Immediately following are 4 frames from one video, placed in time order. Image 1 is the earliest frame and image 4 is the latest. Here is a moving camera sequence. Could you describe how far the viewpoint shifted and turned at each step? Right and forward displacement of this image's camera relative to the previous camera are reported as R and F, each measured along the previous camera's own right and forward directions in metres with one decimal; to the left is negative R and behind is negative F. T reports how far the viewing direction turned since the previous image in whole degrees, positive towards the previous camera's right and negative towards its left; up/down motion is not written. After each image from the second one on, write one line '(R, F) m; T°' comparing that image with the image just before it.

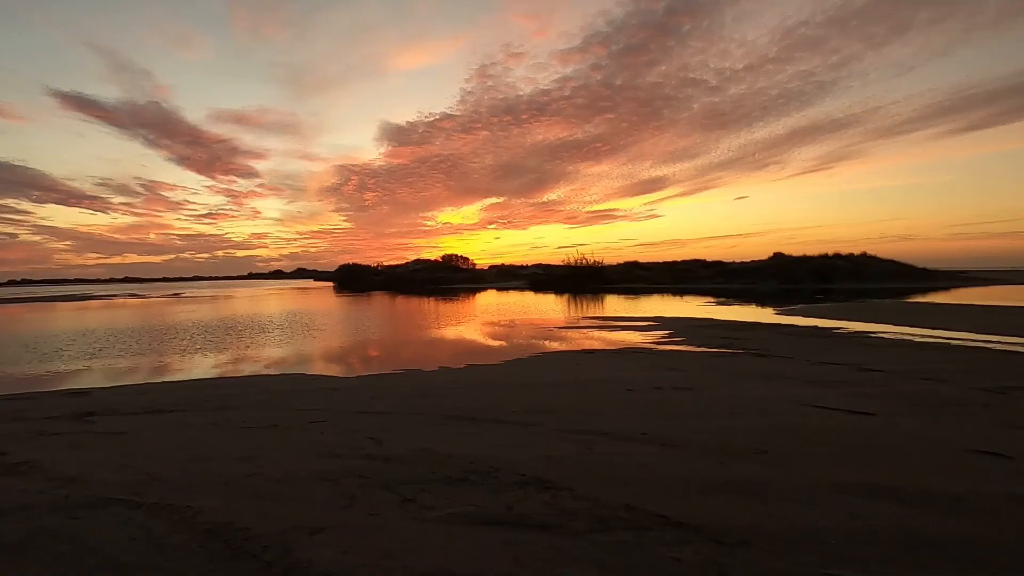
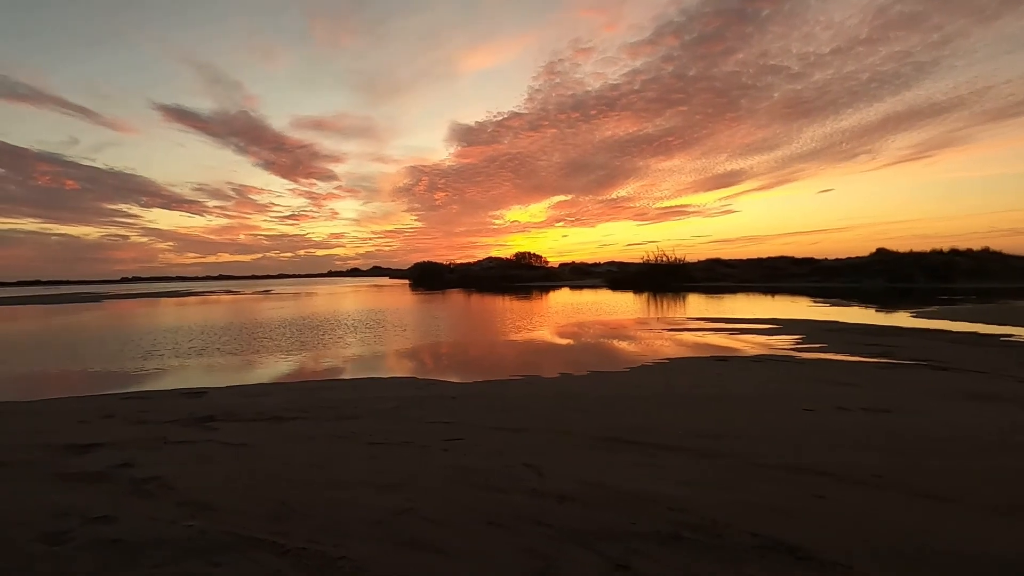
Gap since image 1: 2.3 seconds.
(-1.3, +1.2) m; -7°
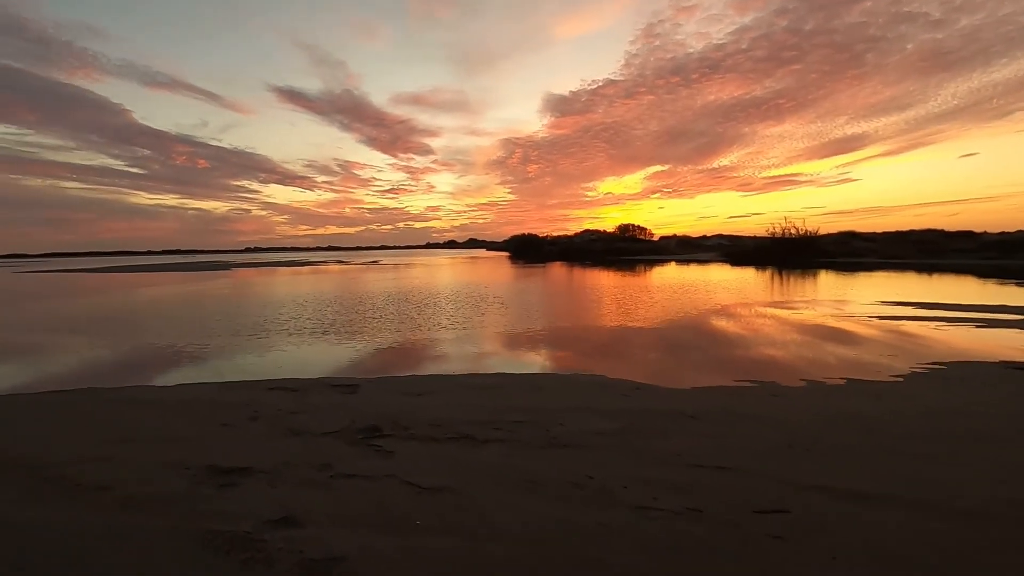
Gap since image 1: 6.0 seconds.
(-2.1, +2.4) m; -10°
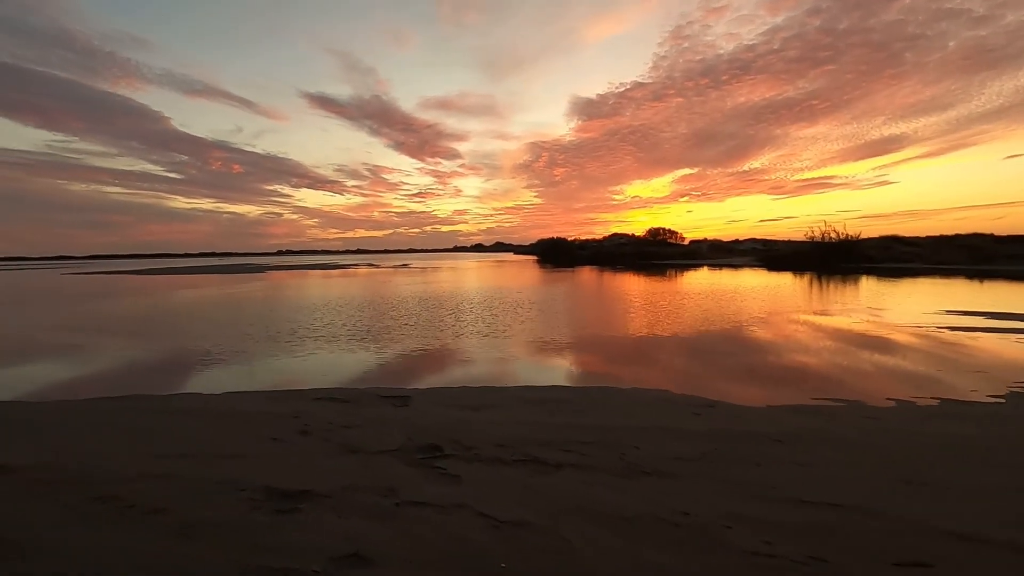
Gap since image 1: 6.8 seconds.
(-0.5, +0.5) m; -3°
